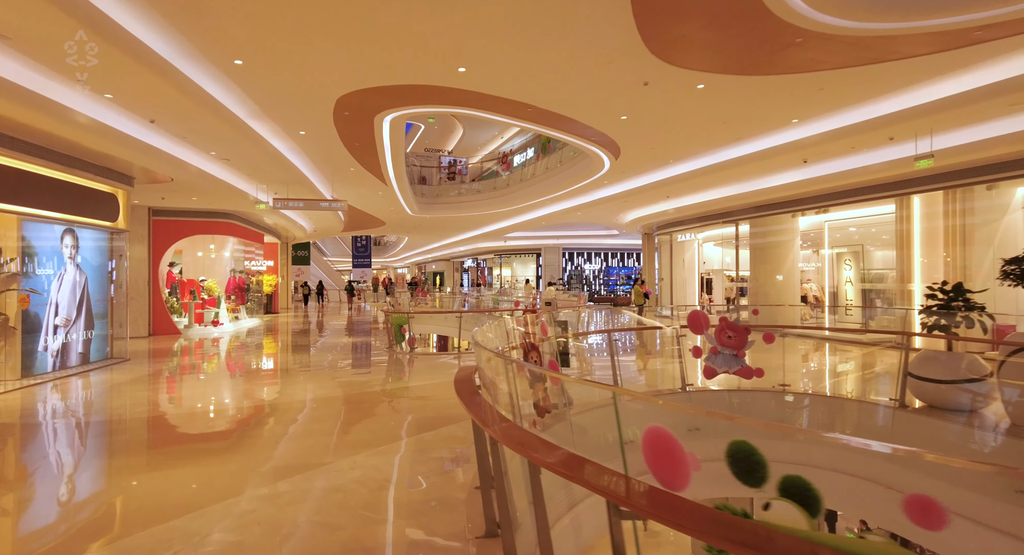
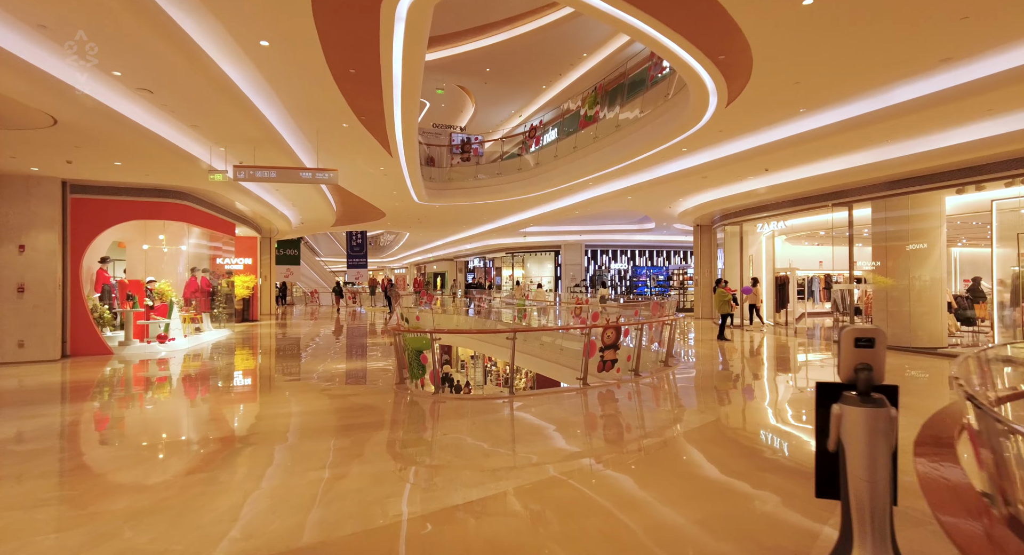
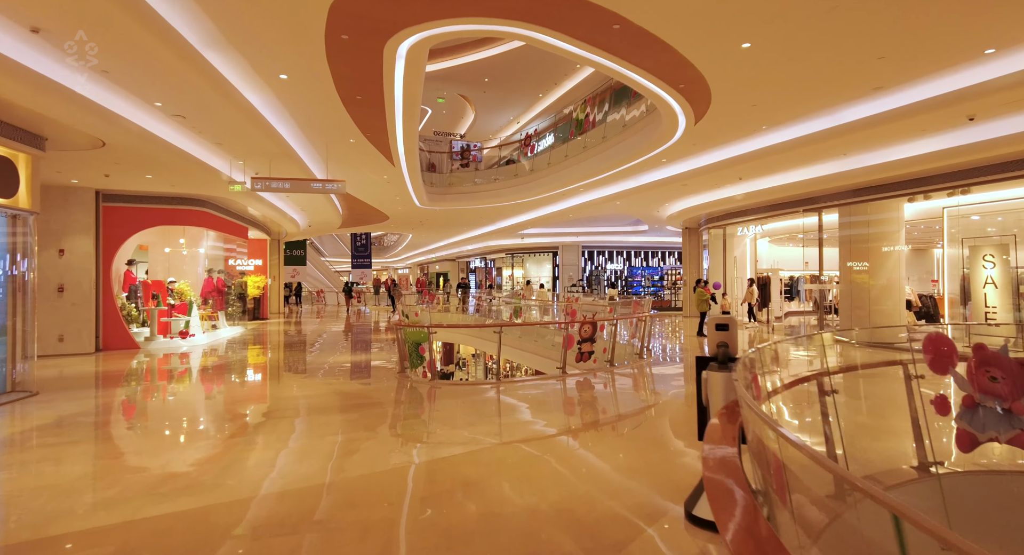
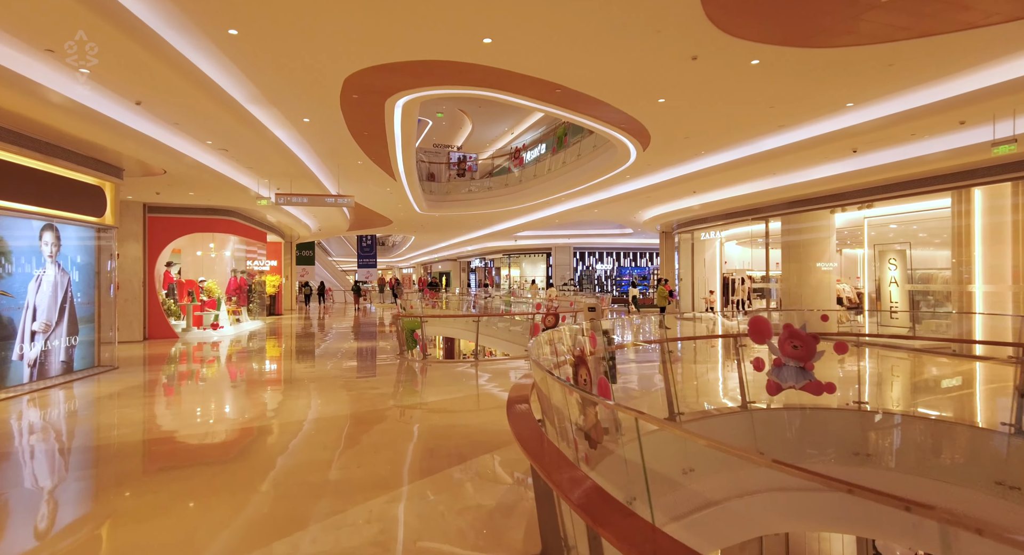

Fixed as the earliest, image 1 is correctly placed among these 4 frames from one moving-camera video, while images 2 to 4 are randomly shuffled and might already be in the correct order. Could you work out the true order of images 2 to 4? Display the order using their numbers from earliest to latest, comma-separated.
4, 3, 2
